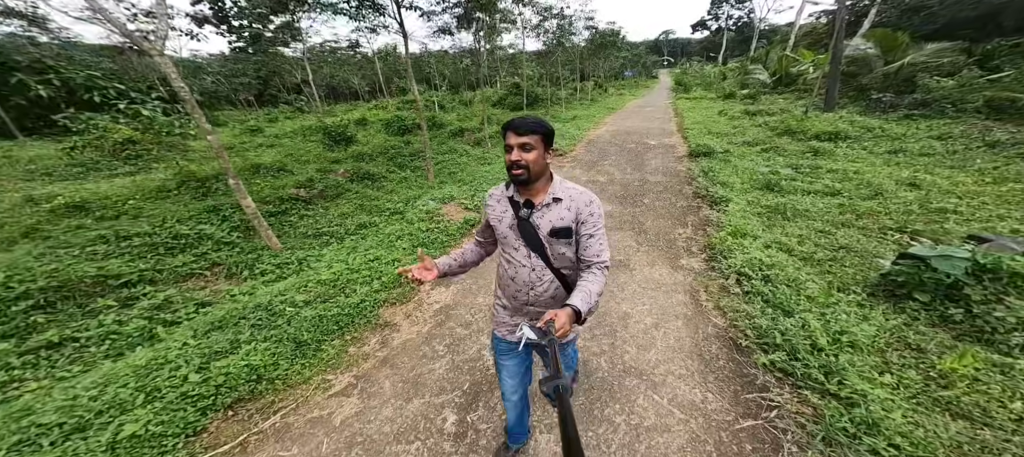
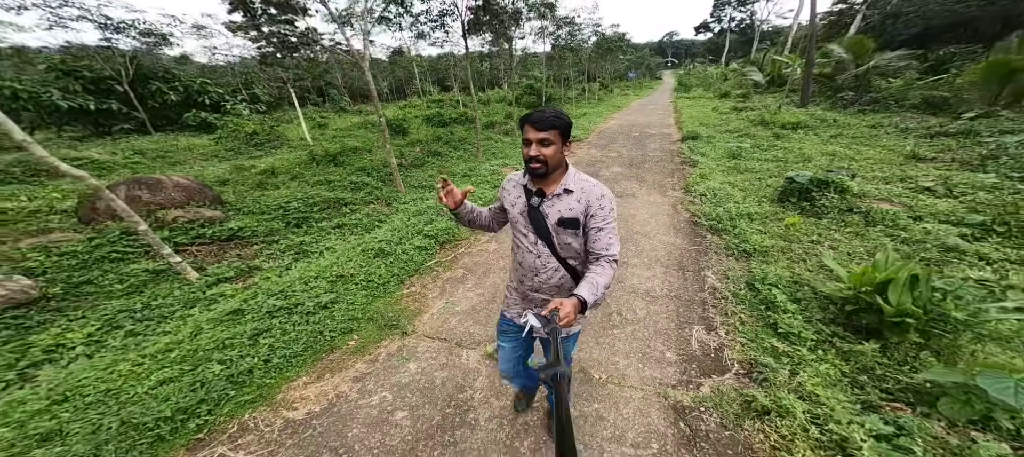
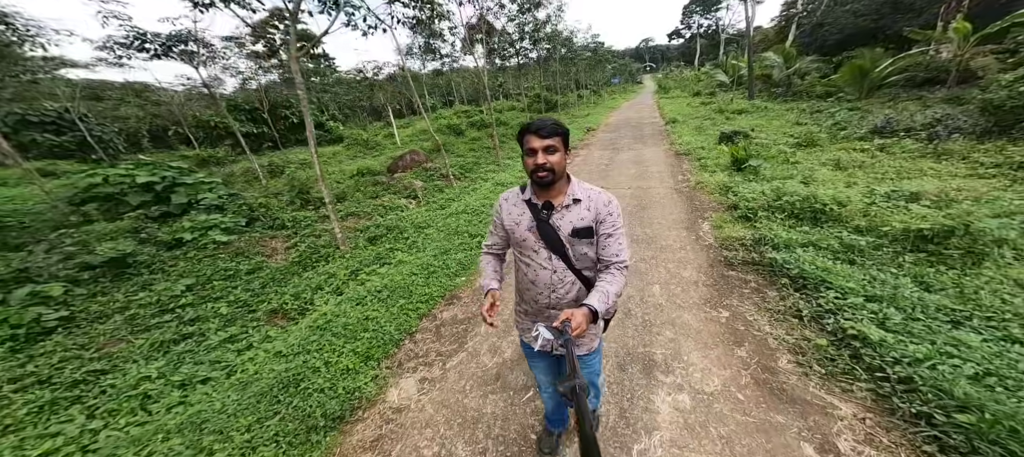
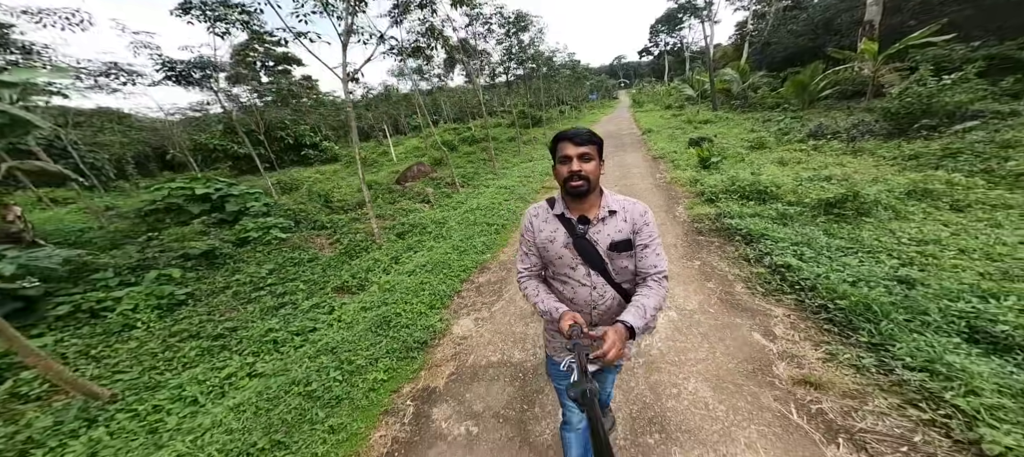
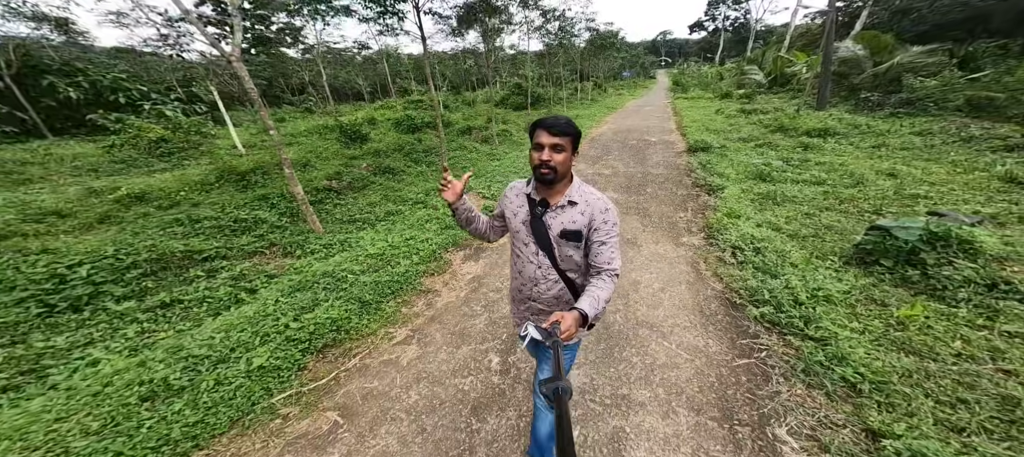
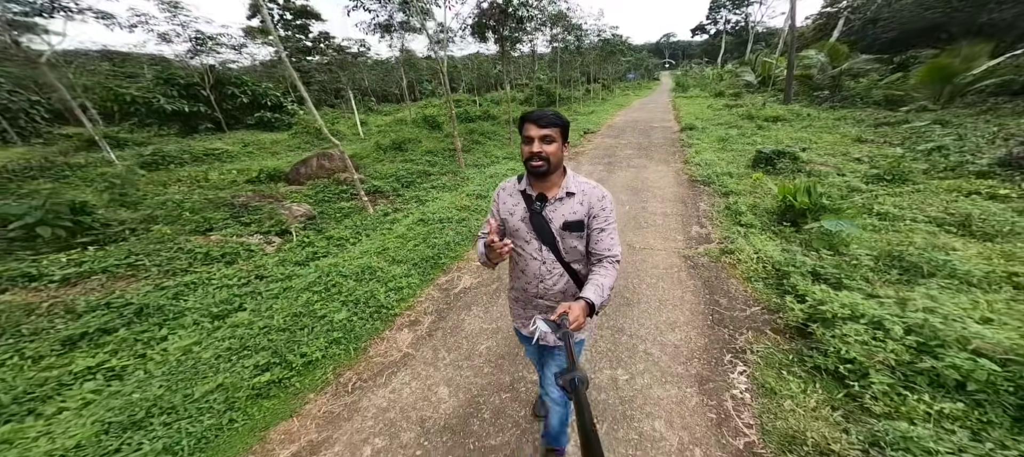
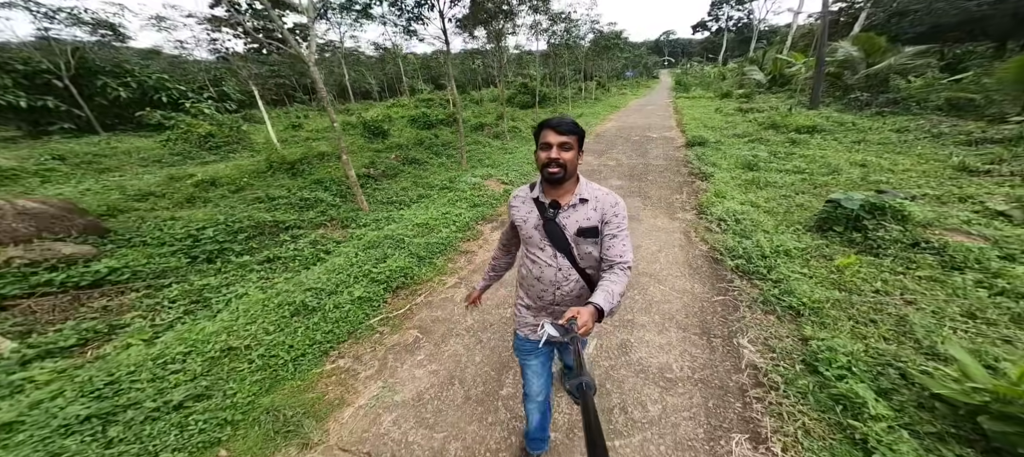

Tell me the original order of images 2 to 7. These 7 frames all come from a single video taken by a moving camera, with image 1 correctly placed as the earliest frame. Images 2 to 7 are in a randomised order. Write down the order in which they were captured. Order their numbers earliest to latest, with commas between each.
5, 7, 2, 6, 3, 4
